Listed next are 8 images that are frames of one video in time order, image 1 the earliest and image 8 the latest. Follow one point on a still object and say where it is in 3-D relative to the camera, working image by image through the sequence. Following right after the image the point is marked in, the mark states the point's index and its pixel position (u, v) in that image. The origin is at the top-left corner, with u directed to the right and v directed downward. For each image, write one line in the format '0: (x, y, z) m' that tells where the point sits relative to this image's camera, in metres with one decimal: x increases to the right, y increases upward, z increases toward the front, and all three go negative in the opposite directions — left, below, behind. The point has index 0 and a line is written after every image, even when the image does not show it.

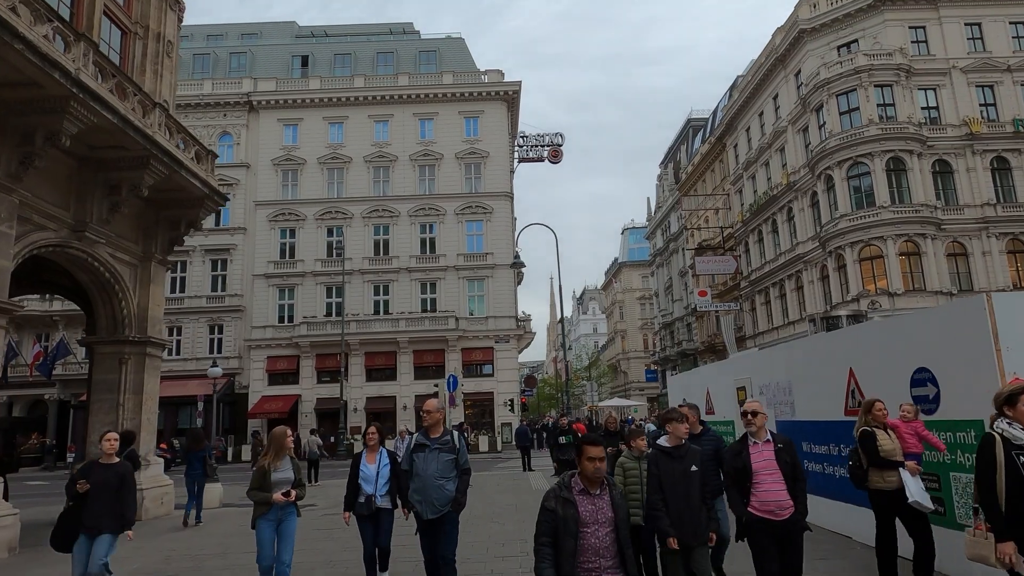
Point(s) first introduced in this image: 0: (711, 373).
0: (+4.0, -1.7, +13.0) m
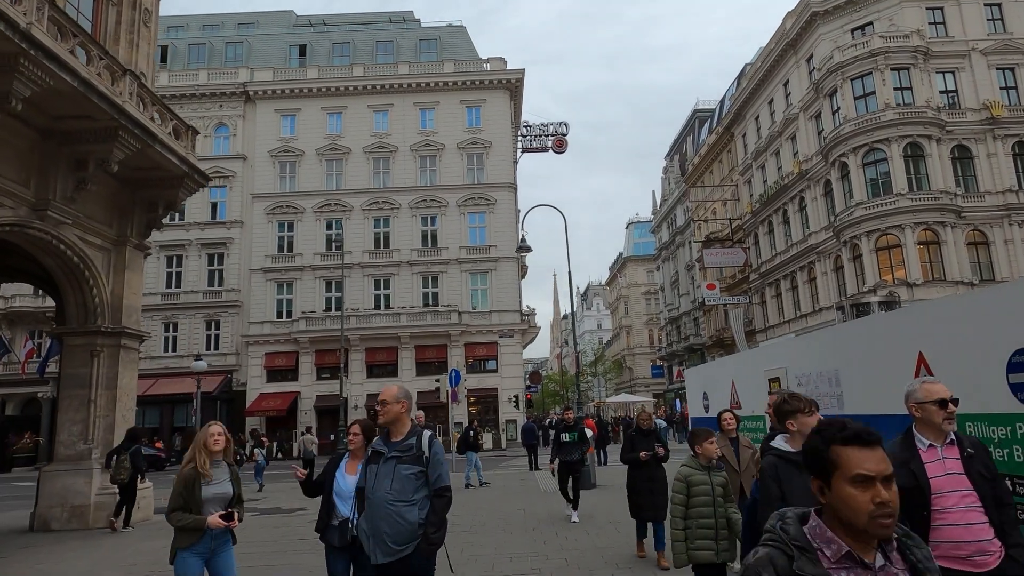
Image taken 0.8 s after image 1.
0: (+4.1, -1.4, +11.9) m
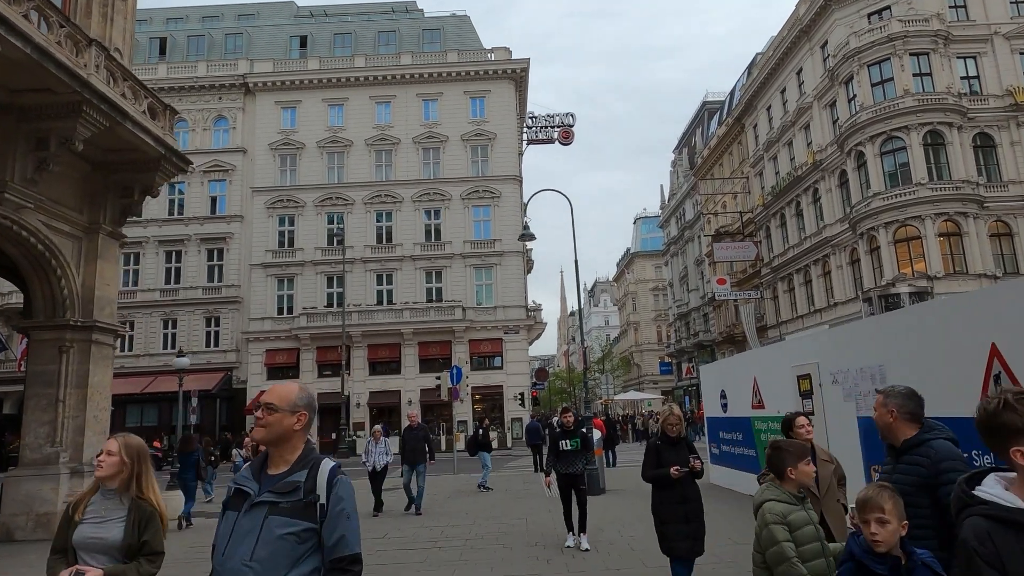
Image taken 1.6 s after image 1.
0: (+4.1, -1.2, +10.9) m
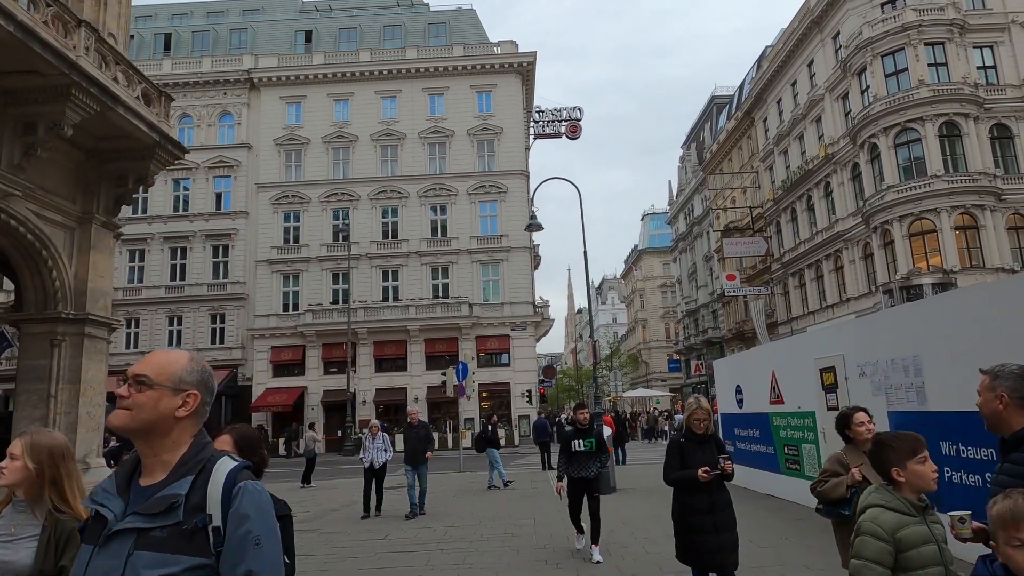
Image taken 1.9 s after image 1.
0: (+4.2, -1.0, +10.4) m
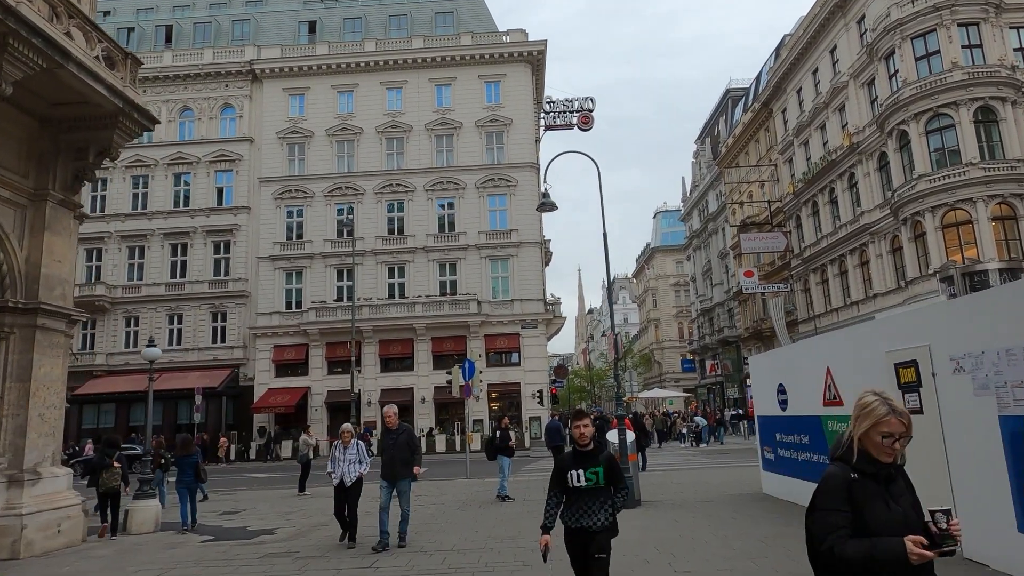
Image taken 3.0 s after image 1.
0: (+4.4, -0.8, +8.9) m
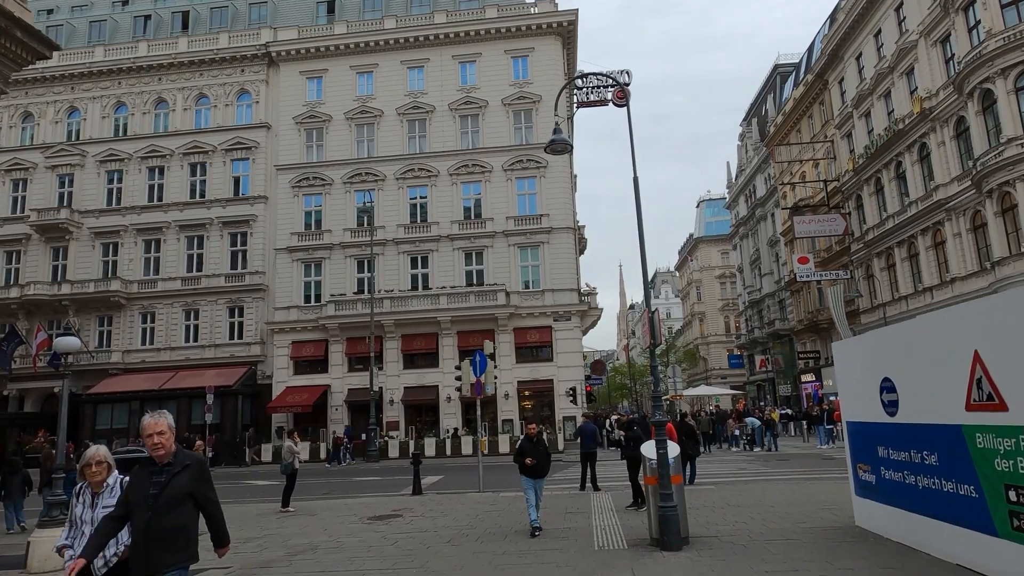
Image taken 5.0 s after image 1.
0: (+4.2, -0.3, +5.8) m
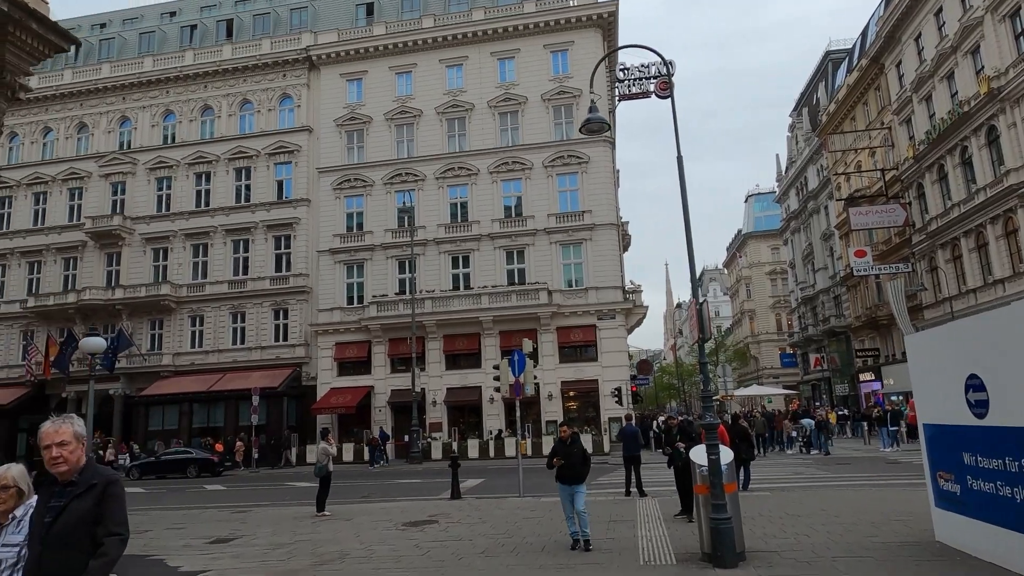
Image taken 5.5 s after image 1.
0: (+4.5, -0.1, +4.9) m
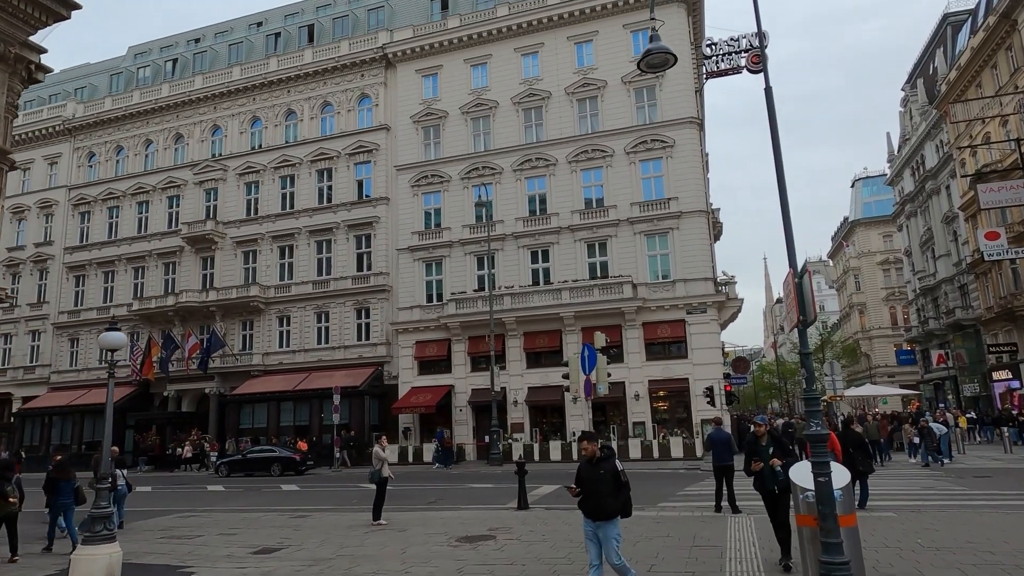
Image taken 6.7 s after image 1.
0: (+4.4, +0.2, +2.9) m
